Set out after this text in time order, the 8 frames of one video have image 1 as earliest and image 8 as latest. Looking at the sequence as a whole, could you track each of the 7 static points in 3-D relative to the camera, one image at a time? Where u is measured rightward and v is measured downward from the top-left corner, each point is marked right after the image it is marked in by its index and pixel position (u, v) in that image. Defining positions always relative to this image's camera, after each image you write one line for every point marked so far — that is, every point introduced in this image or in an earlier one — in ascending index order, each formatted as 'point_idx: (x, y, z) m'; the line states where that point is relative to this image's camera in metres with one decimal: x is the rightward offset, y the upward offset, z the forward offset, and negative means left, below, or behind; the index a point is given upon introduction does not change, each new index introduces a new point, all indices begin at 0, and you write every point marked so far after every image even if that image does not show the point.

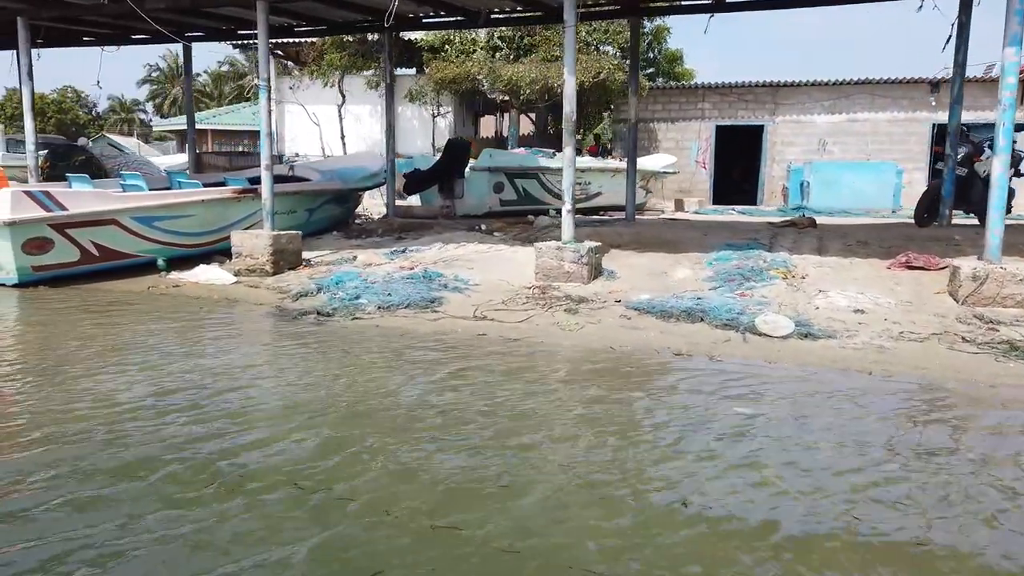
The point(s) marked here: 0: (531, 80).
0: (+0.6, +5.2, +18.7) m
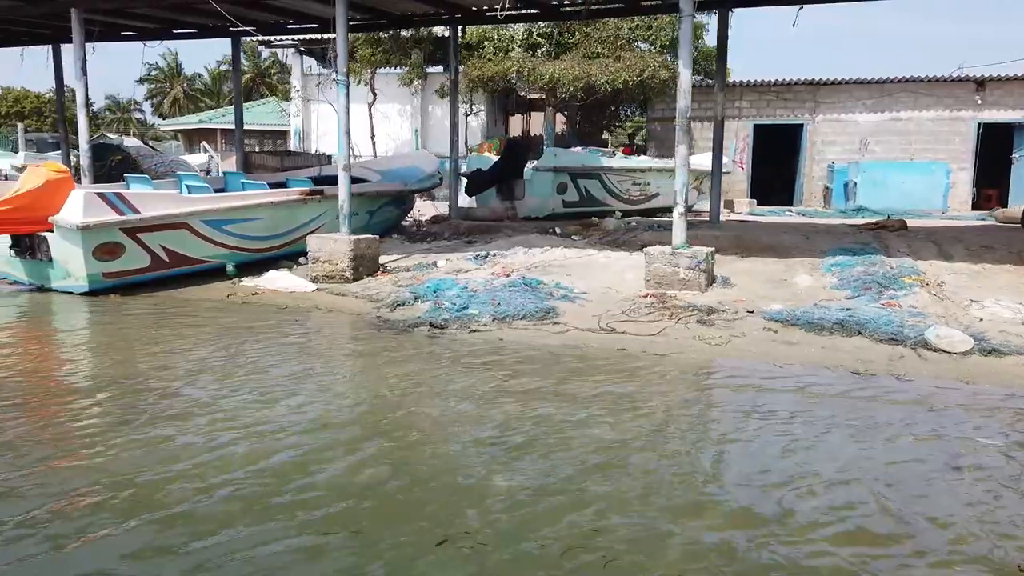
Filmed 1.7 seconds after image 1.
0: (+1.6, +5.1, +18.2) m
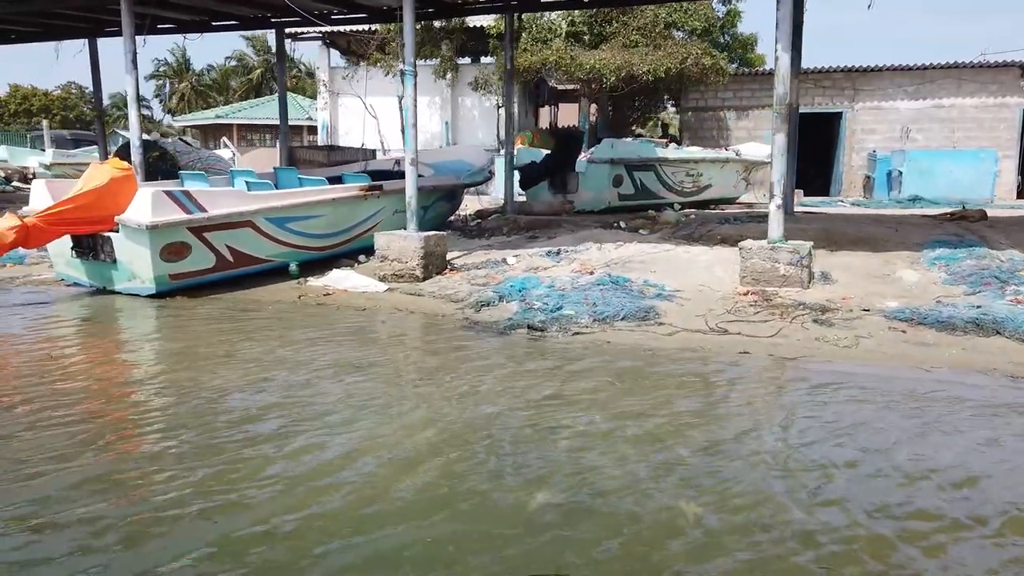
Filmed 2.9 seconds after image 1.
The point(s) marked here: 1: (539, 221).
0: (+2.5, +5.2, +17.8) m
1: (+0.4, +1.0, +11.0) m
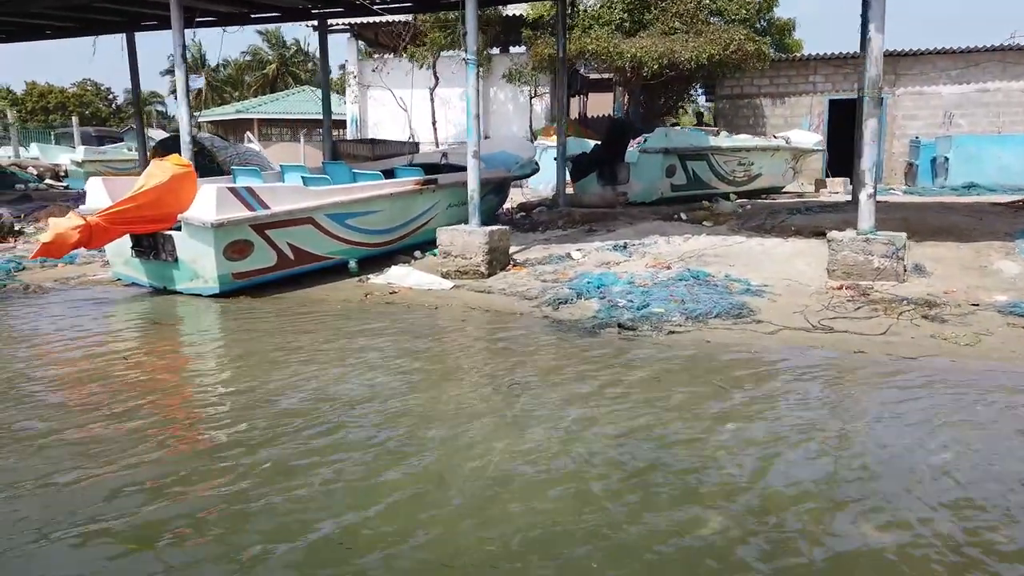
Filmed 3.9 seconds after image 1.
0: (+3.4, +5.4, +17.4) m
1: (+1.2, +1.1, +10.7) m
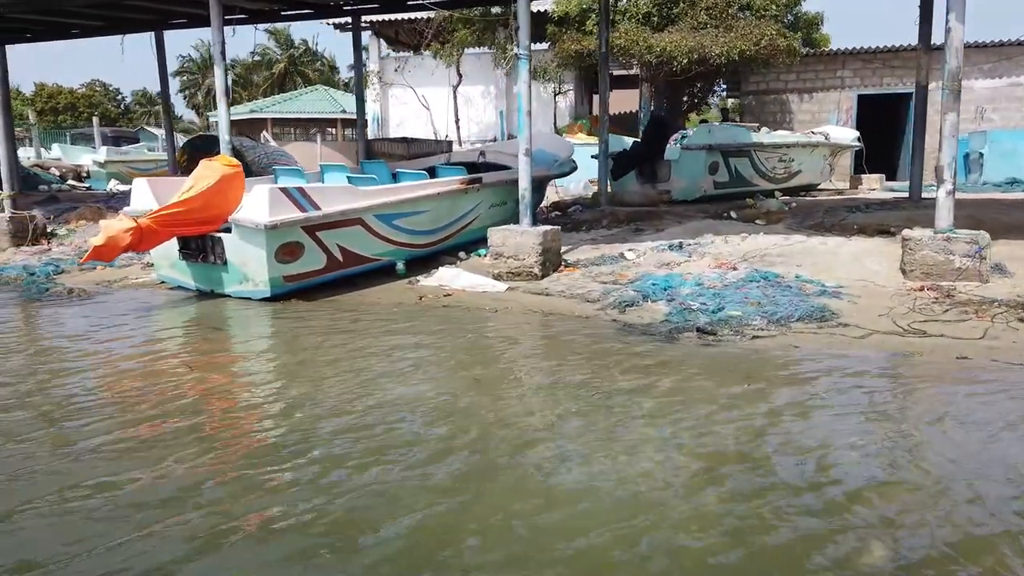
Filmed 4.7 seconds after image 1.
0: (+4.0, +5.4, +17.1) m
1: (+1.8, +1.1, +10.4) m
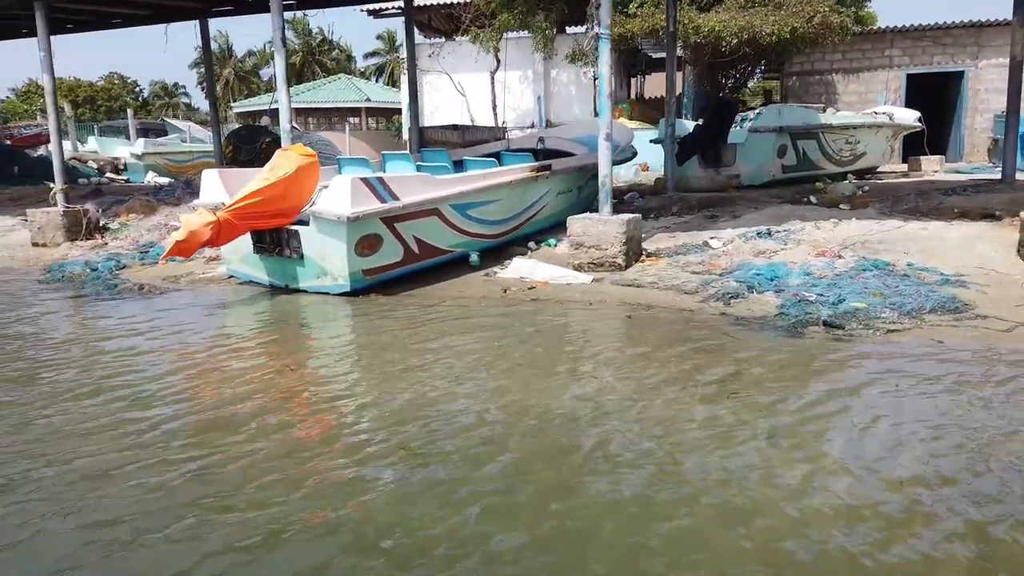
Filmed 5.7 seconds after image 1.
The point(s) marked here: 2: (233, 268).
0: (+5.0, +5.7, +16.6) m
1: (+2.7, +1.2, +10.0) m
2: (-2.9, +0.2, +7.8) m
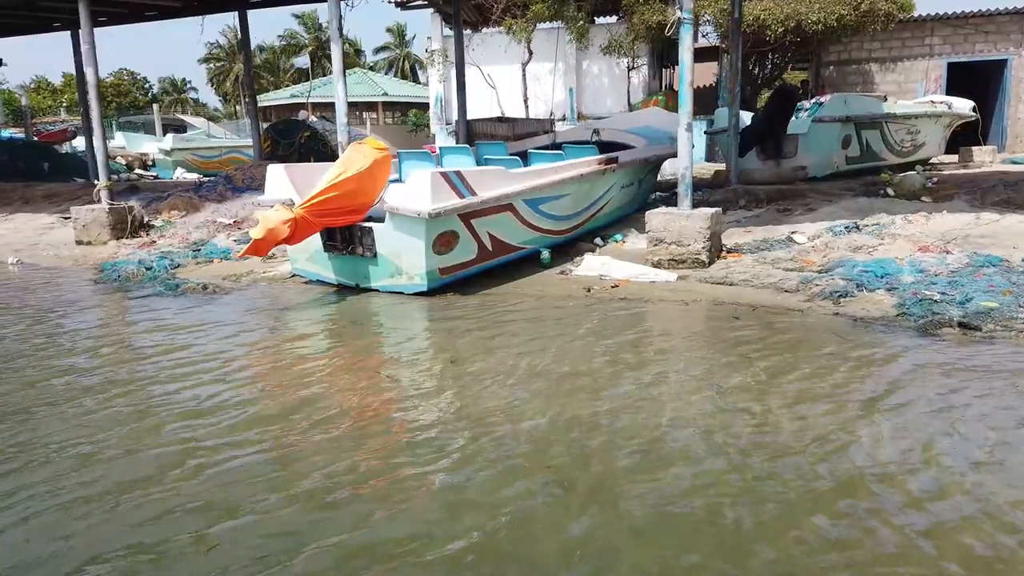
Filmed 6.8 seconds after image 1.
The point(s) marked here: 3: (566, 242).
0: (+5.8, +5.8, +16.2) m
1: (+3.4, +1.3, +9.7) m
2: (-2.1, +0.2, +7.5) m
3: (+0.6, +0.5, +8.4) m
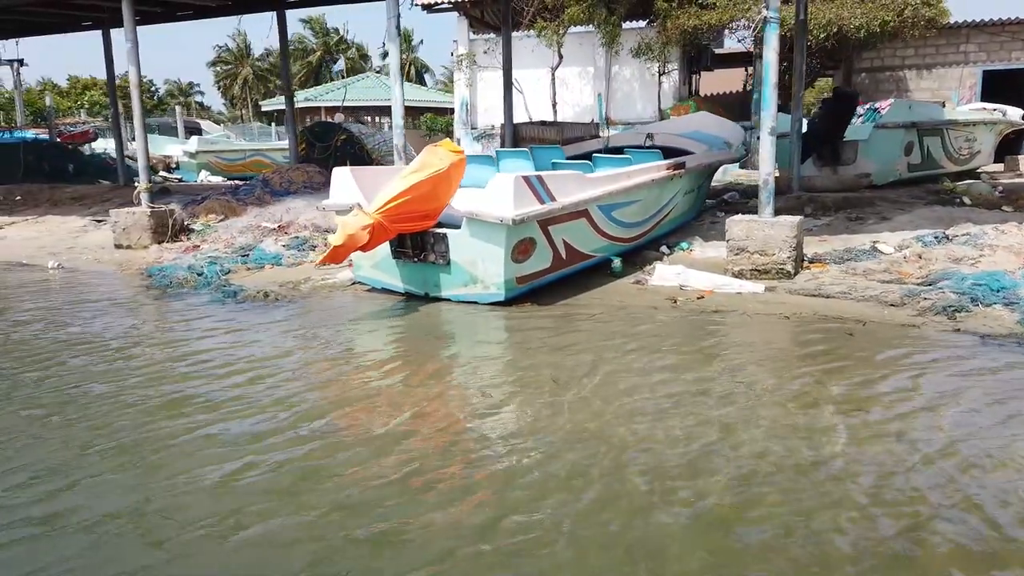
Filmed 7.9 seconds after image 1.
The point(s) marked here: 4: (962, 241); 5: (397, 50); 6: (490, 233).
0: (+6.5, +5.6, +15.9) m
1: (+4.1, +1.1, +9.4) m
2: (-1.4, +0.1, +7.1) m
3: (+1.3, +0.4, +8.1) m
4: (+4.2, +0.4, +7.0) m
5: (-1.3, +2.7, +8.5) m
6: (-0.2, +0.5, +6.2) m
